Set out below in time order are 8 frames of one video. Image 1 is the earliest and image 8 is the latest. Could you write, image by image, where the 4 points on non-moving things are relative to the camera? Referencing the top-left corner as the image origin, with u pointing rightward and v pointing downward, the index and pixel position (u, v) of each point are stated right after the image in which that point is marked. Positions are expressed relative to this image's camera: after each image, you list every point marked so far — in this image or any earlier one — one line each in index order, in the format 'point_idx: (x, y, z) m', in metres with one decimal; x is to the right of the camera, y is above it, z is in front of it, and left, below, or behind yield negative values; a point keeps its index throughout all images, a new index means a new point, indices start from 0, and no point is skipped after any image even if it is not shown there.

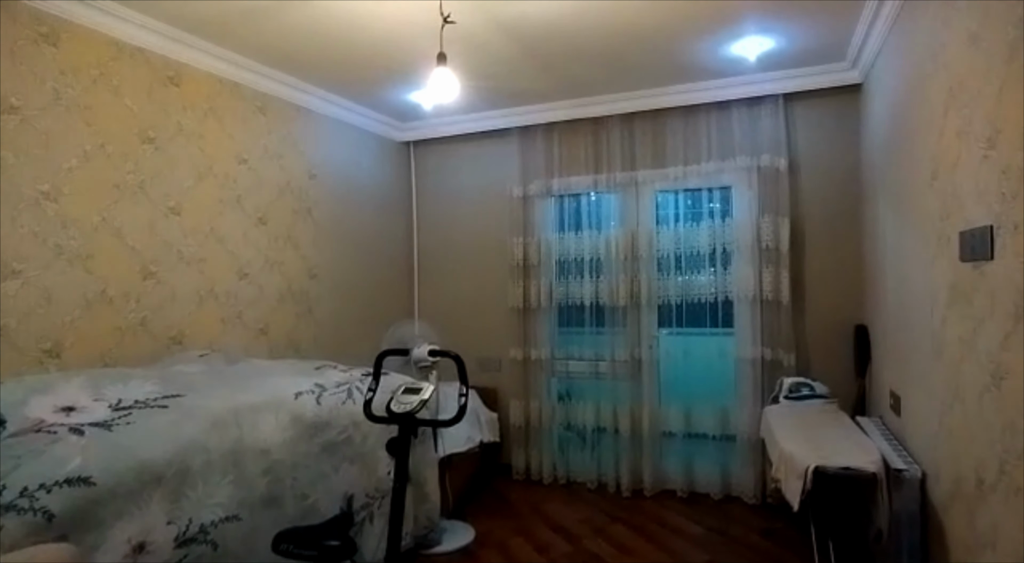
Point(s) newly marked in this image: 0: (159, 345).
0: (-1.8, -0.3, +2.9) m
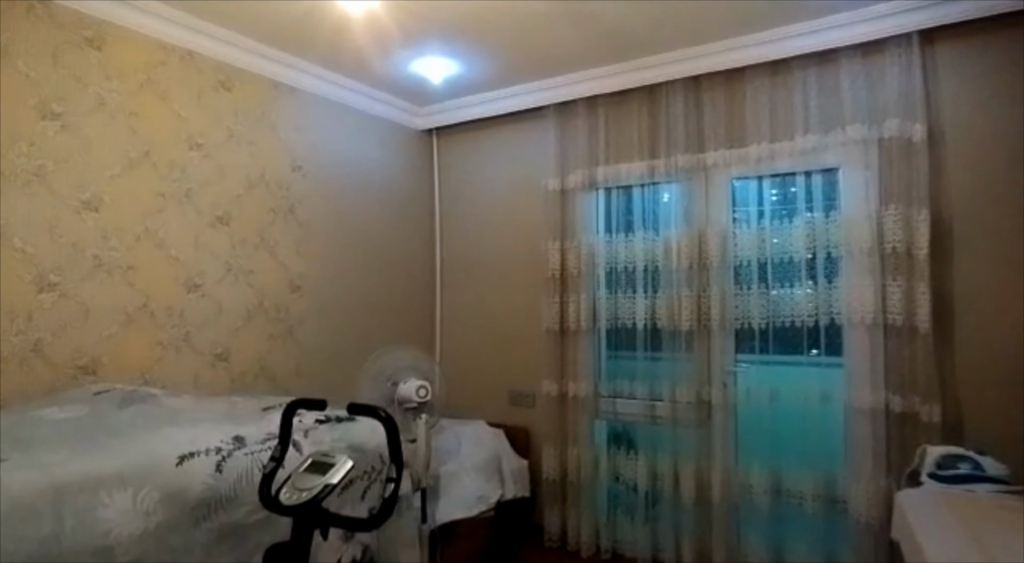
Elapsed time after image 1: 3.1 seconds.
0: (-1.7, -0.4, +2.3) m
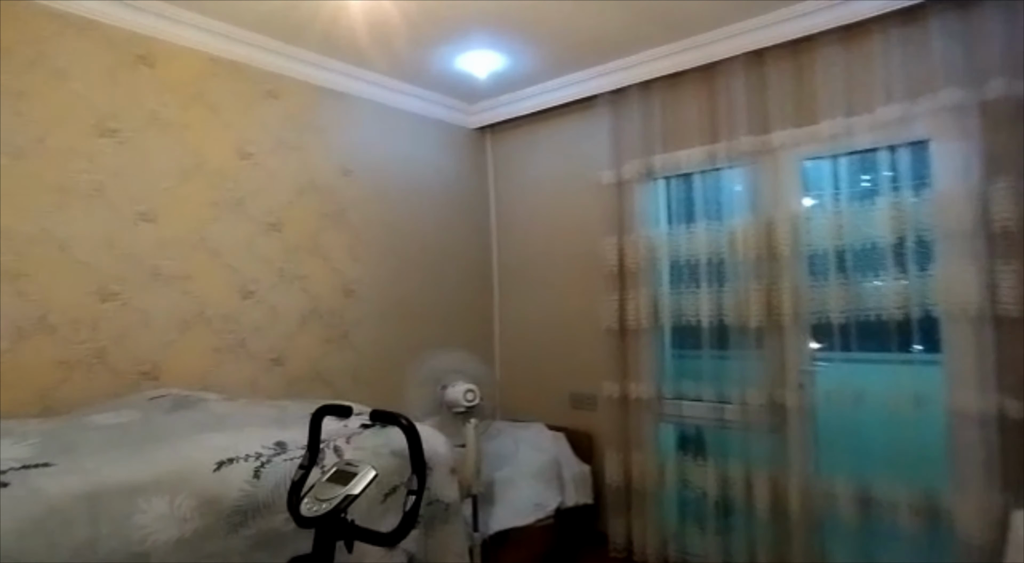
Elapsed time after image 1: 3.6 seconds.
0: (-1.6, -0.4, +2.4) m
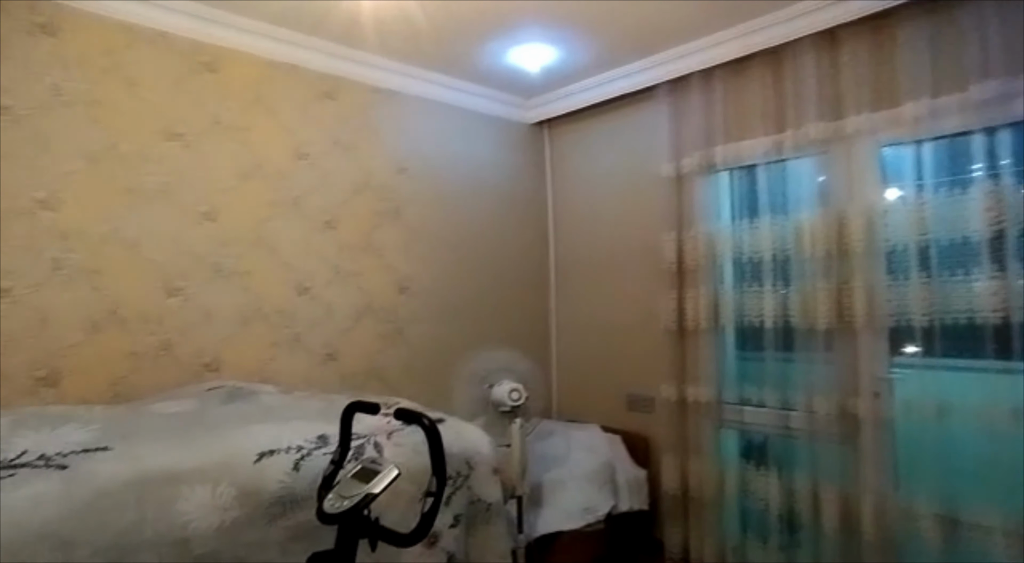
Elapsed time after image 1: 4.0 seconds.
0: (-1.4, -0.4, +2.5) m
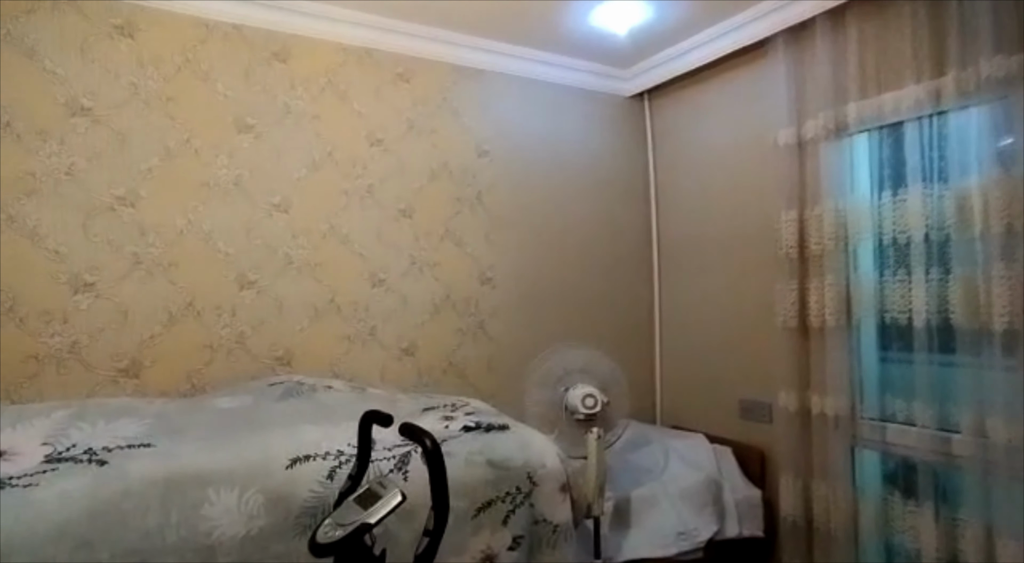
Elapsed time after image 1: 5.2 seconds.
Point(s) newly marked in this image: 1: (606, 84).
0: (-1.1, -0.4, +2.5) m
1: (+0.5, +1.2, +3.4) m
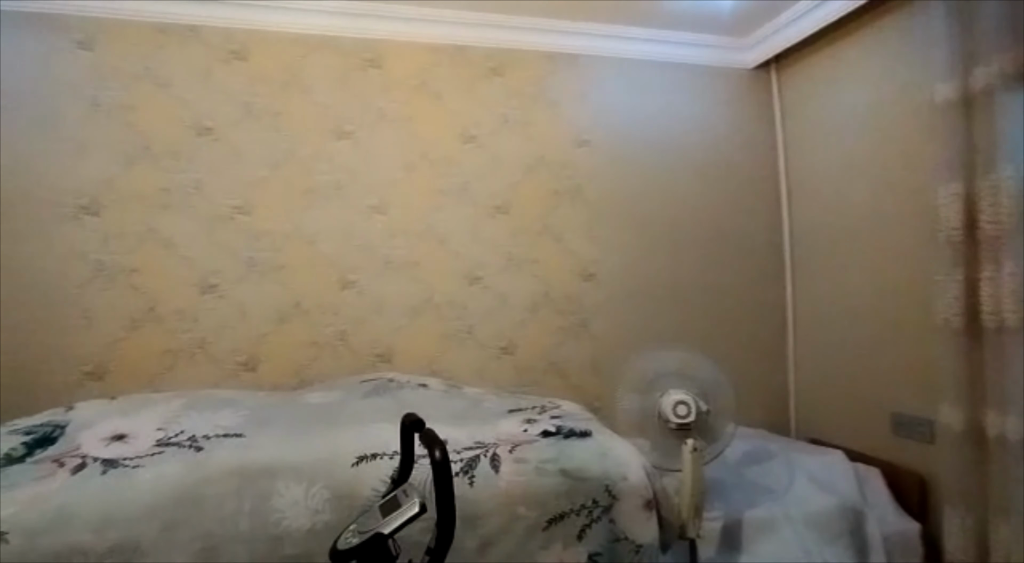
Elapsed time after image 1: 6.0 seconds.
0: (-0.7, -0.4, +2.6) m
1: (+1.1, +1.2, +3.1) m
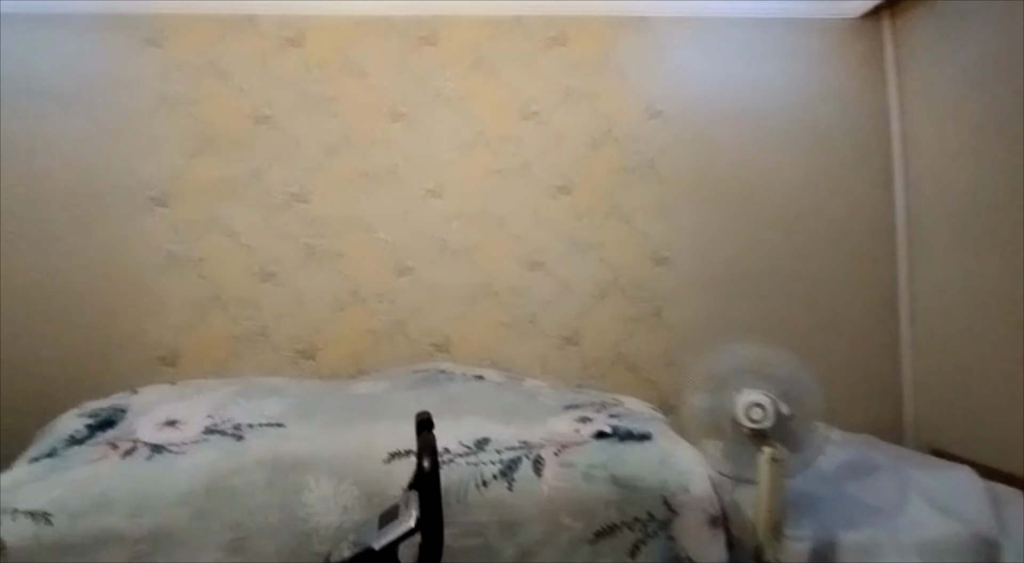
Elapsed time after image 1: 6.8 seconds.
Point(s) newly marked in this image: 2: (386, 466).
0: (-0.4, -0.3, +2.5) m
1: (+1.4, +1.3, +2.7) m
2: (-0.3, -0.5, +1.6) m
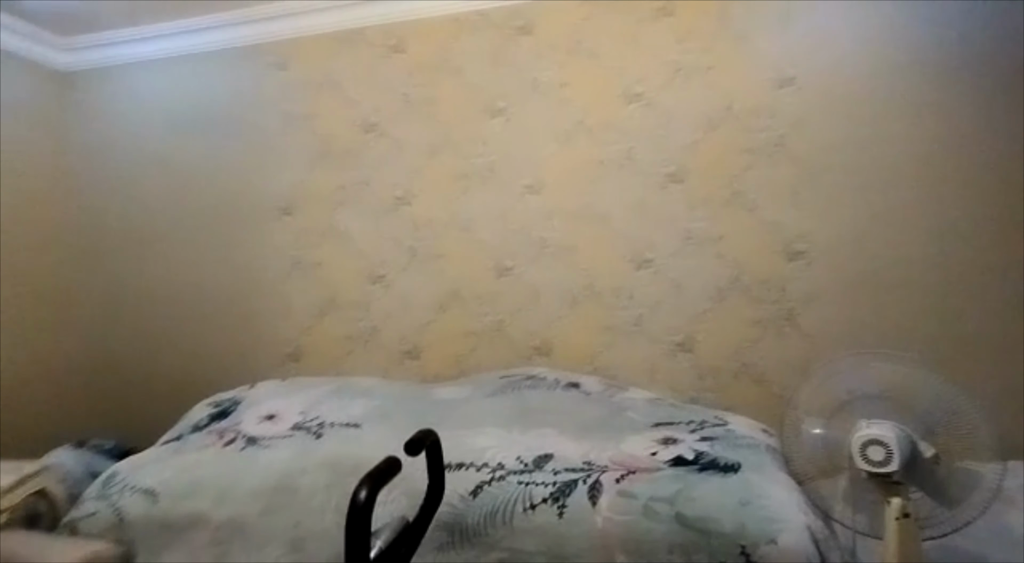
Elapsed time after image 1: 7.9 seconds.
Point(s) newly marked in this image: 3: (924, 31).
0: (0.0, -0.3, +2.4) m
1: (+1.8, +1.3, +2.0) m
2: (-0.2, -0.5, +1.5) m
3: (+1.5, +0.9, +2.1) m
